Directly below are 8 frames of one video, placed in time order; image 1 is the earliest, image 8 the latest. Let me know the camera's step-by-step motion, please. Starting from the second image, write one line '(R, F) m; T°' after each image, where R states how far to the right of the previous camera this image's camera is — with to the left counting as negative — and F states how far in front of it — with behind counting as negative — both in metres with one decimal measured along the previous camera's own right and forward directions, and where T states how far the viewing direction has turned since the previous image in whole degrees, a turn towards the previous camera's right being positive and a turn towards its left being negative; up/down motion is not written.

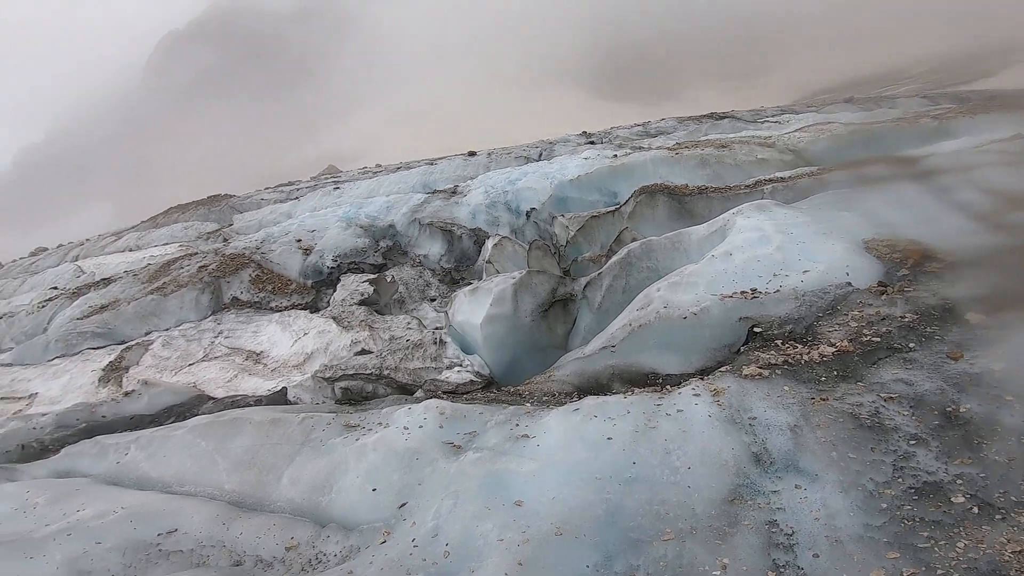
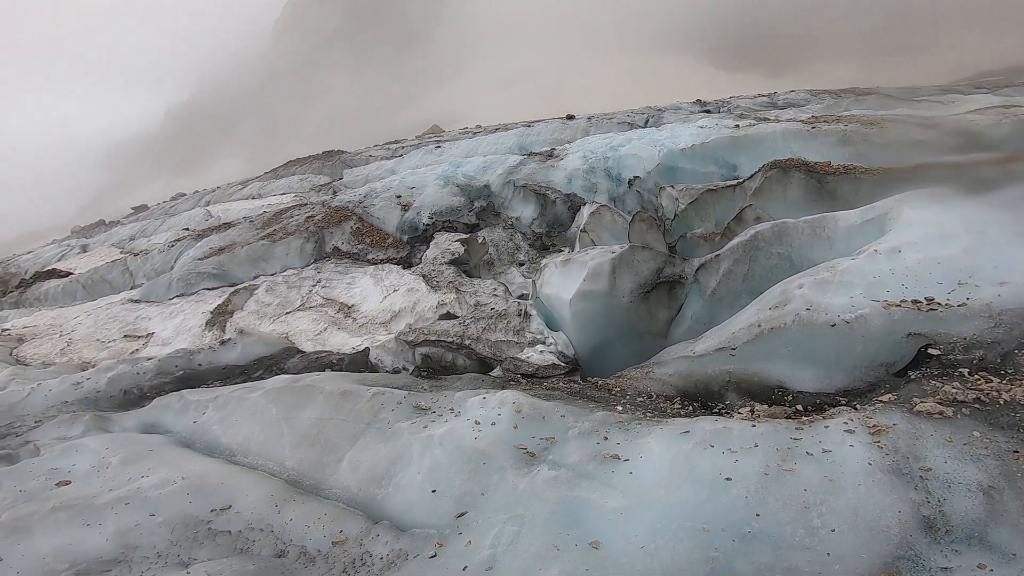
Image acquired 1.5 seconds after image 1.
(-0.1, +0.7) m; -9°
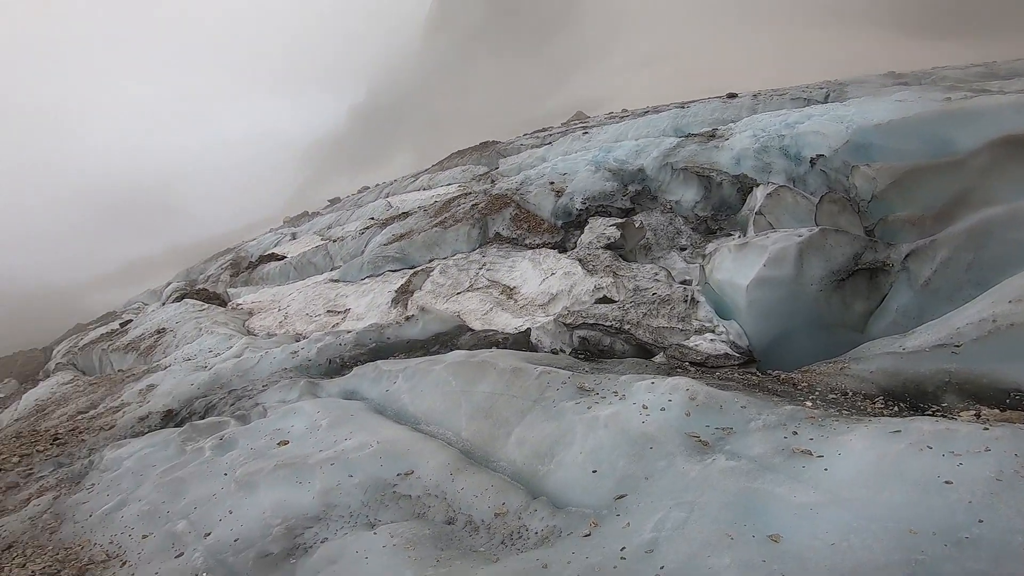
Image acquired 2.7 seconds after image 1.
(-0.2, -0.1) m; -14°
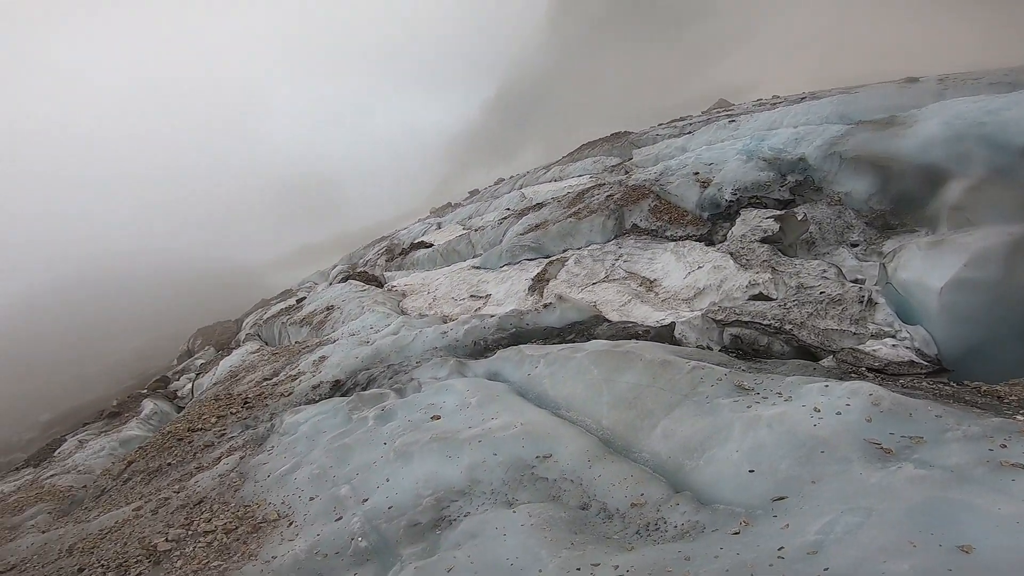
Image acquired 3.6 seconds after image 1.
(-0.5, -0.2) m; -11°
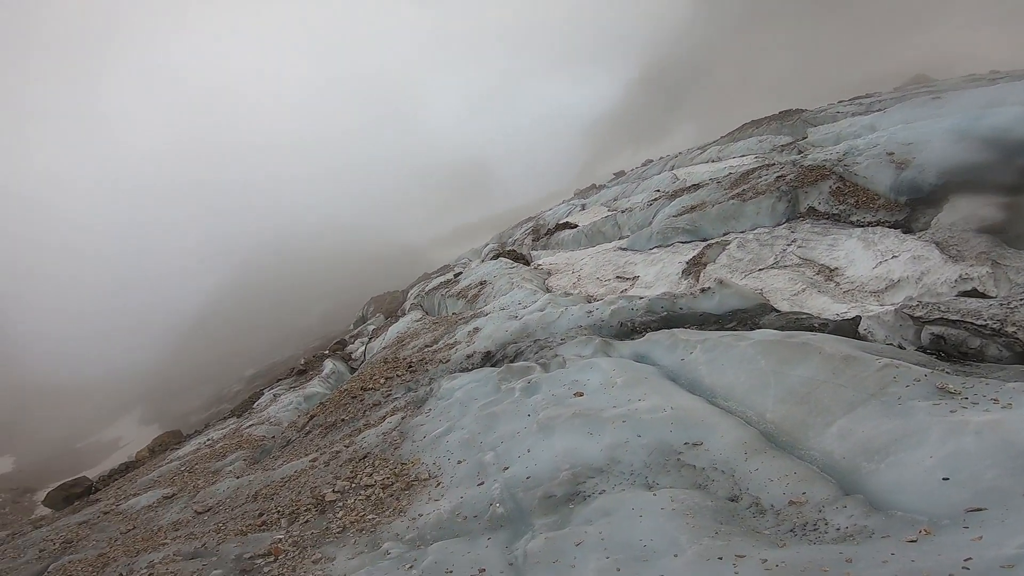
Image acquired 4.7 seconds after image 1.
(-0.9, -0.2) m; -10°
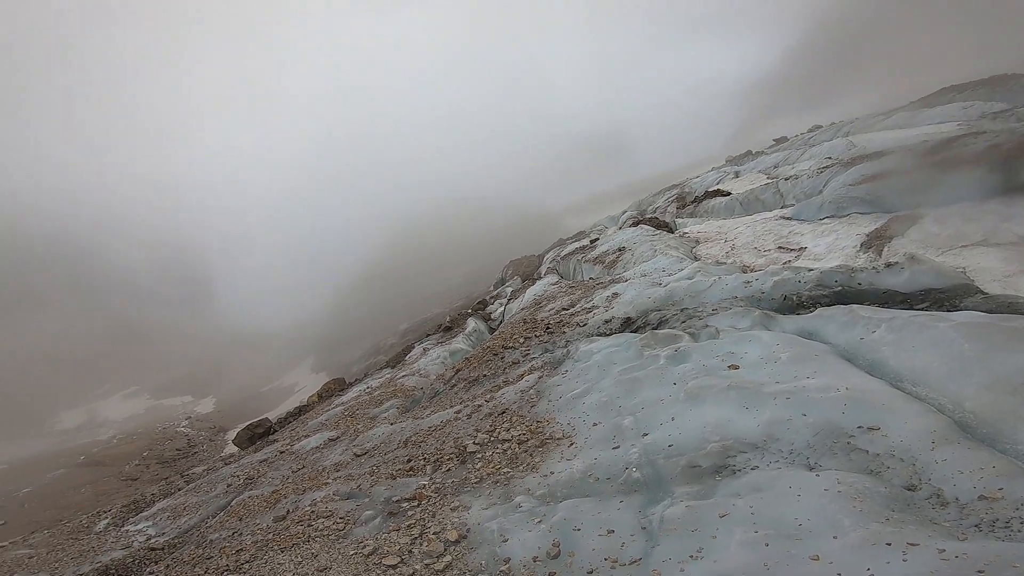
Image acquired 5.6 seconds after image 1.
(-1.4, -0.2) m; -8°
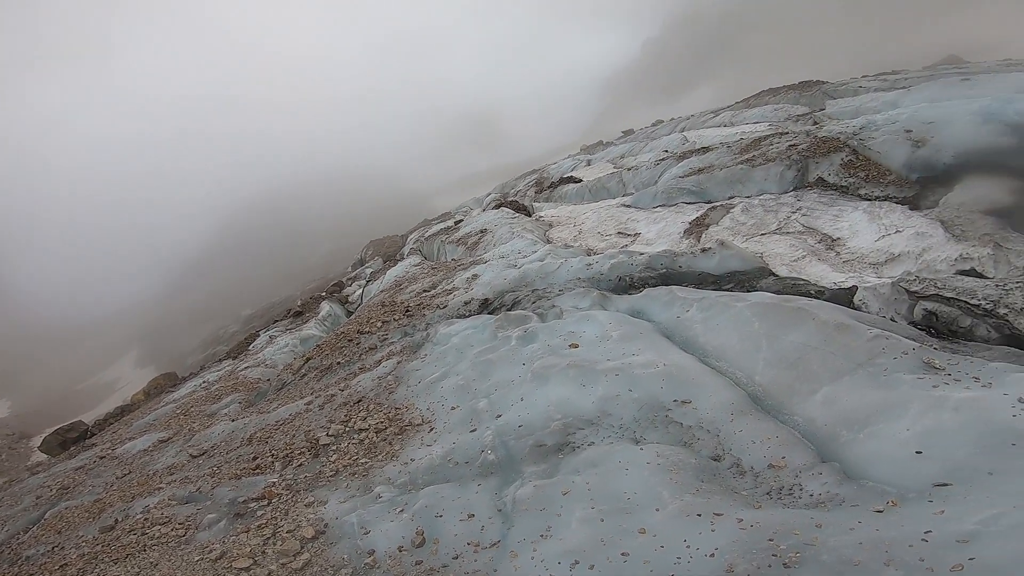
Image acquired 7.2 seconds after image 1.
(+1.3, -0.1) m; +8°
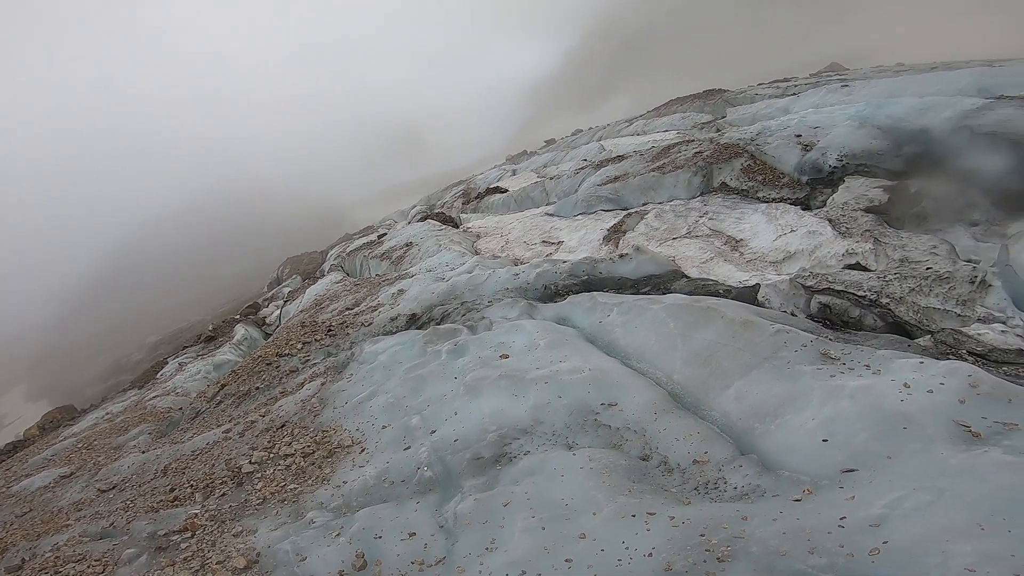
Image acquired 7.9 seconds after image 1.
(+0.4, 0.0) m; +5°
